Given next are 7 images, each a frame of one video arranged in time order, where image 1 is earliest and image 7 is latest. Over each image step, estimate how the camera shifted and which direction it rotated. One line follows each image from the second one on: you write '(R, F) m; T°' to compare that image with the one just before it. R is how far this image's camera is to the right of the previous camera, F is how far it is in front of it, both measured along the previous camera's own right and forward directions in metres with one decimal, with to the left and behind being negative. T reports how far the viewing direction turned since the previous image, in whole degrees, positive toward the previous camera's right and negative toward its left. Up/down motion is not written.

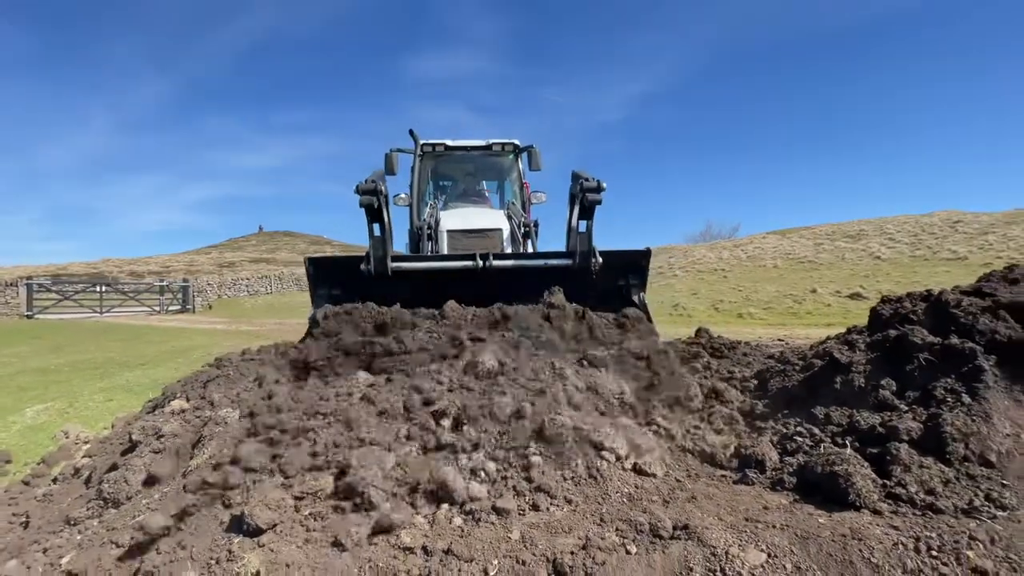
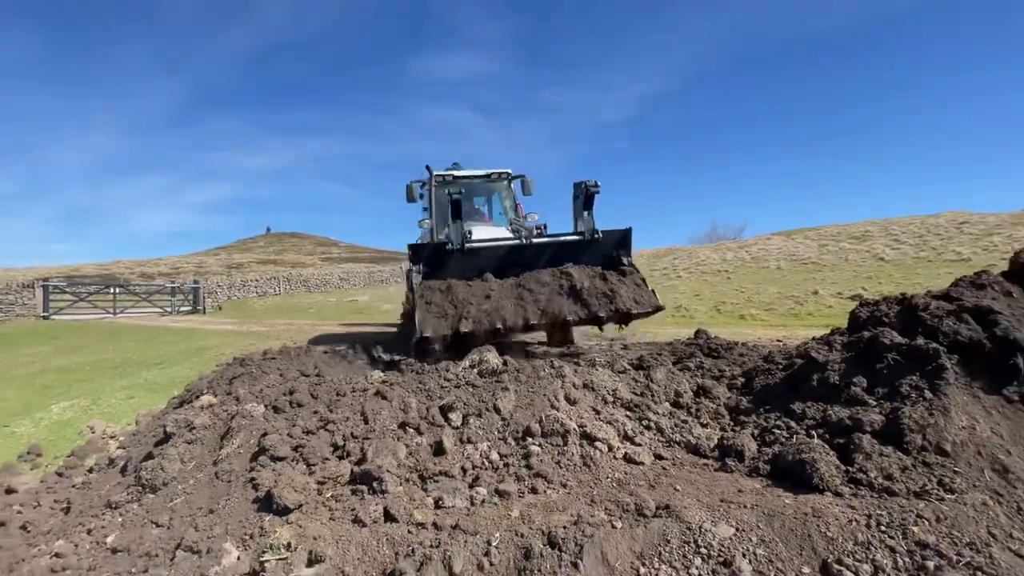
(0.0, -0.4) m; -1°
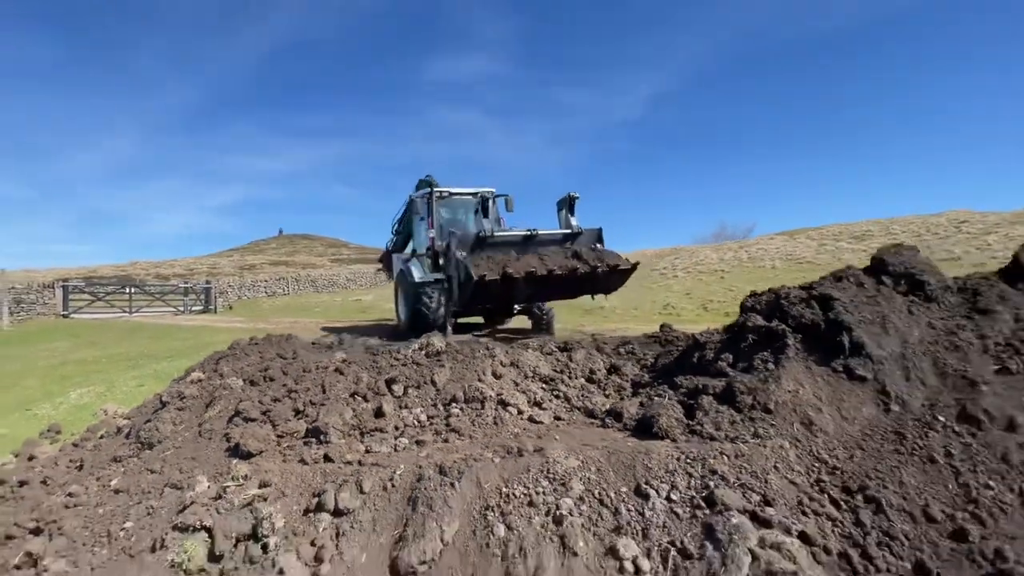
(+0.9, -0.9) m; -1°
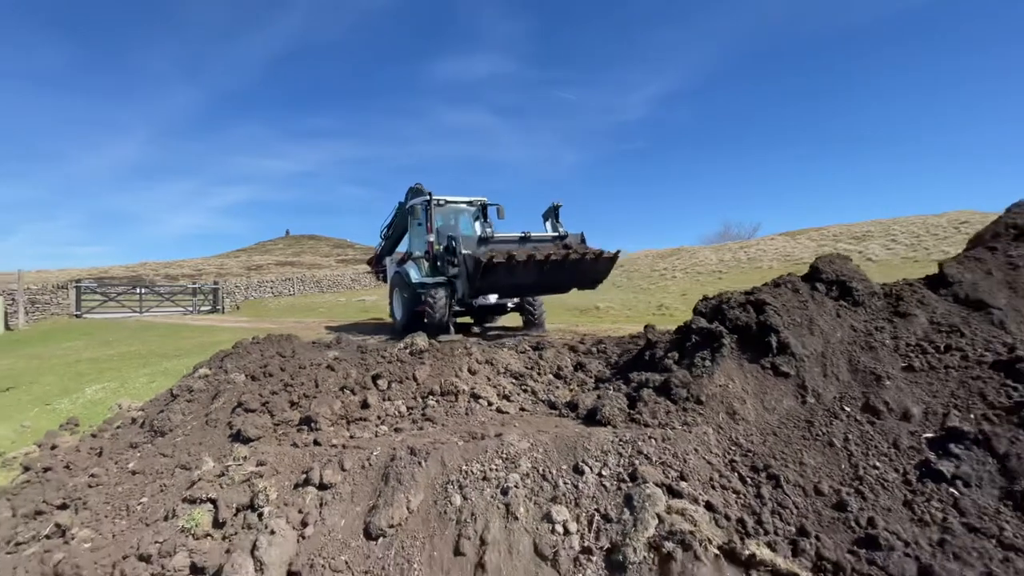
(+0.4, -0.6) m; -1°
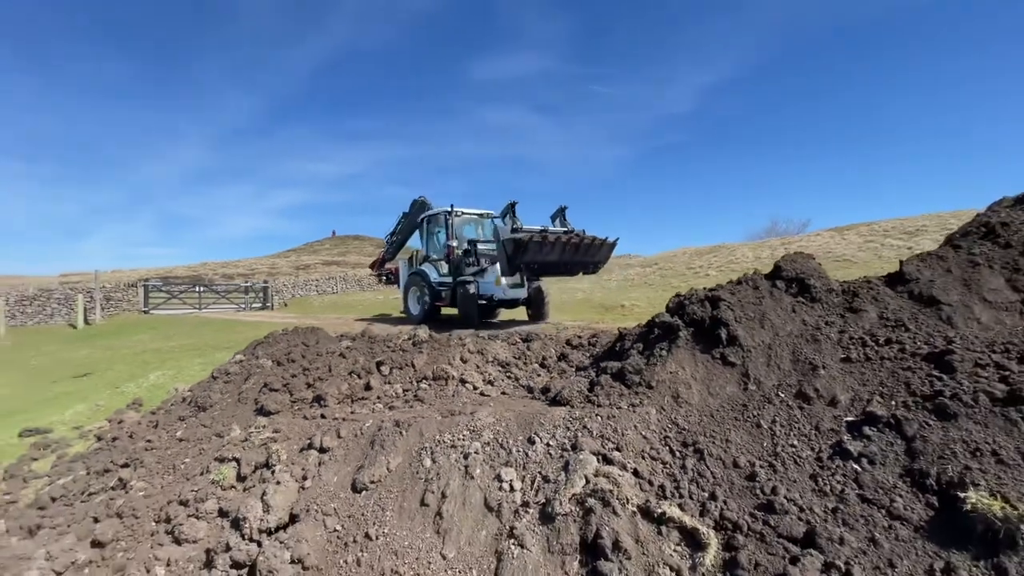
(+0.8, -0.7) m; -5°
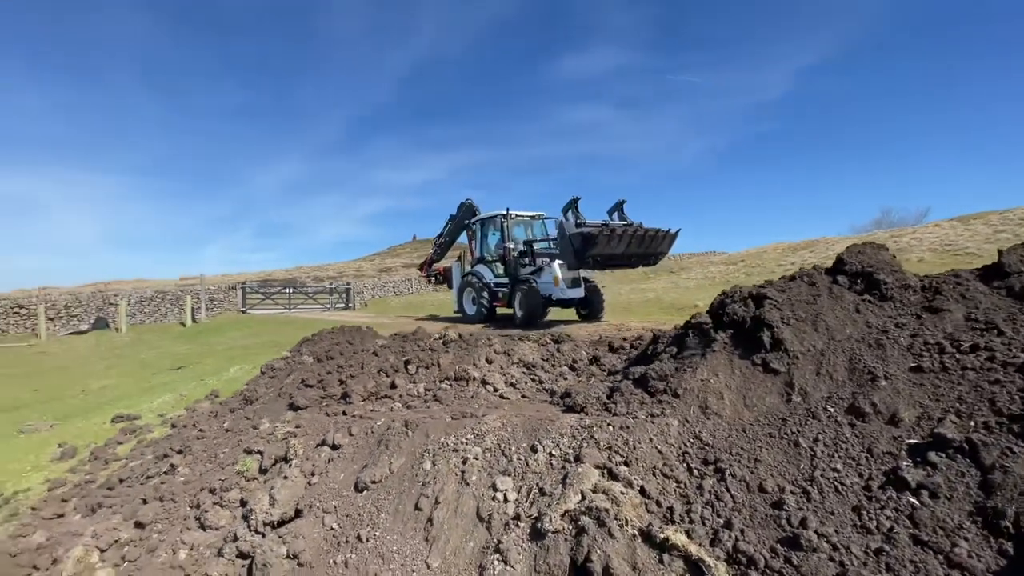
(+0.7, +0.3) m; -9°
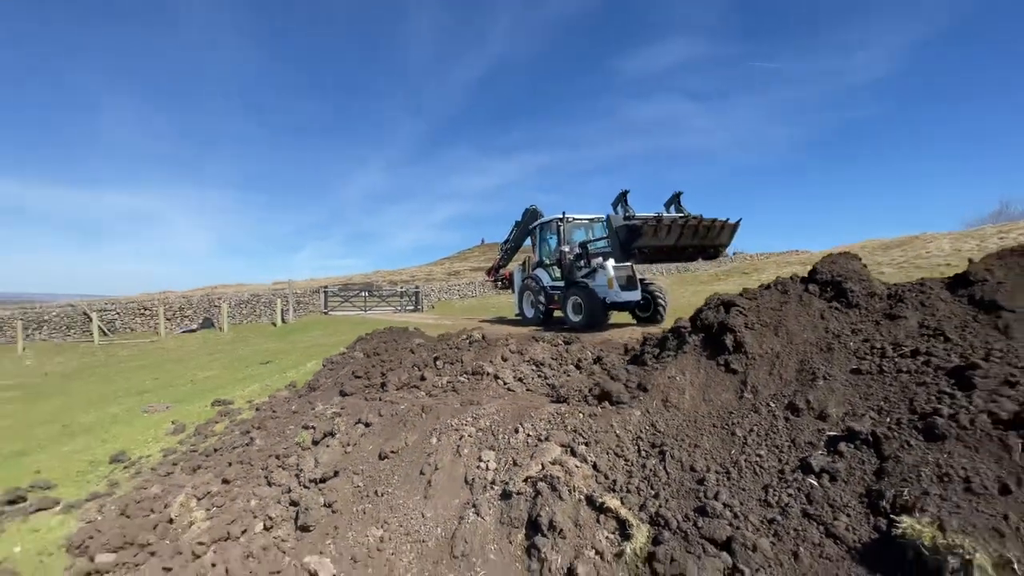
(+0.9, -0.9) m; -8°
